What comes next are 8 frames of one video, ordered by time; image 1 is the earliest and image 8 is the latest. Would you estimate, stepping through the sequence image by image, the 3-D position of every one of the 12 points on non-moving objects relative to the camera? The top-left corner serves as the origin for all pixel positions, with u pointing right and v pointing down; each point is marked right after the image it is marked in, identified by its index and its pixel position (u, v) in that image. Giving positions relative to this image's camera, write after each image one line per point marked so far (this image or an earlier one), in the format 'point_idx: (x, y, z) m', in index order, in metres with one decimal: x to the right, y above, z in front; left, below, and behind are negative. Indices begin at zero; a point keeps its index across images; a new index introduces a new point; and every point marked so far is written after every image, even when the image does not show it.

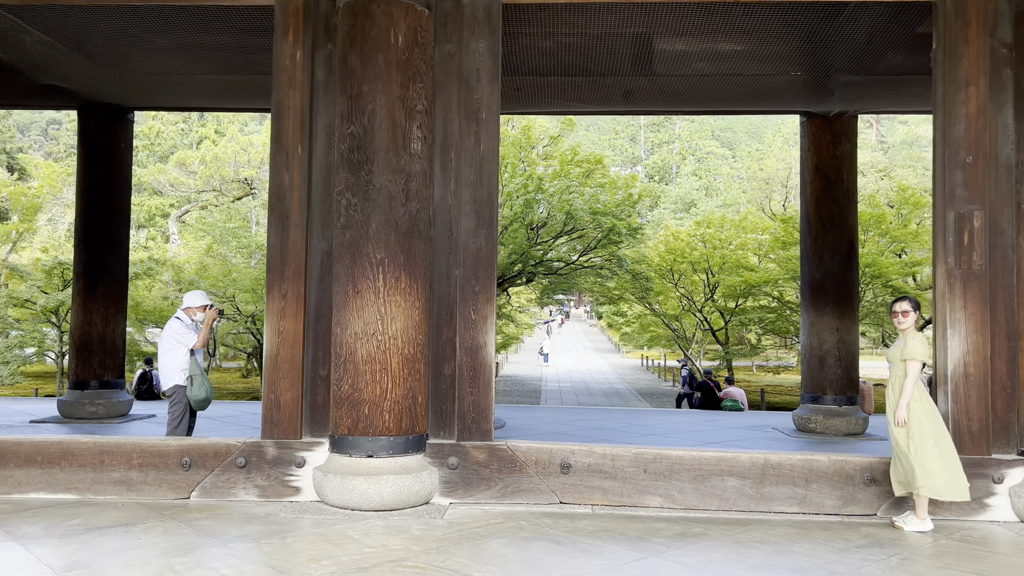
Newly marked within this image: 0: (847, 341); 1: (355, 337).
0: (+3.8, -0.6, +9.4) m
1: (-1.0, -0.3, +5.2) m
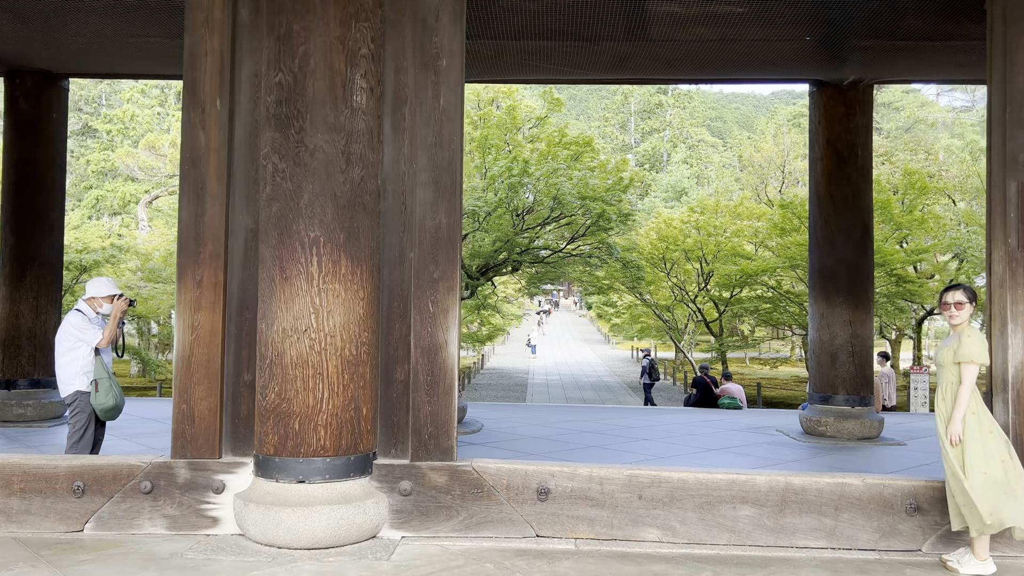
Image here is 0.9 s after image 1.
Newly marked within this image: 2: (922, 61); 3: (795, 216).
0: (+3.6, -0.5, +8.4) m
1: (-1.2, -0.2, +4.2) m
2: (+4.2, +2.3, +8.4) m
3: (+6.0, +1.6, +17.2) m
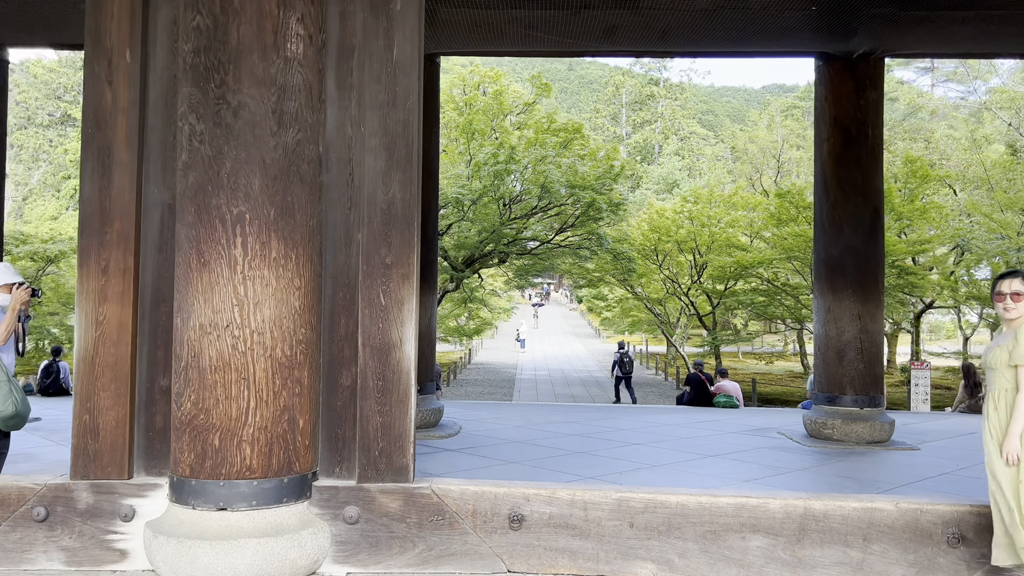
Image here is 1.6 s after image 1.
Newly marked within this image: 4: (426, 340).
0: (+3.4, -0.4, +7.8) m
1: (-1.3, -0.2, +3.5) m
2: (+4.0, +2.4, +7.7) m
3: (+5.7, +1.7, +16.6) m
4: (-0.8, -0.5, +8.0) m
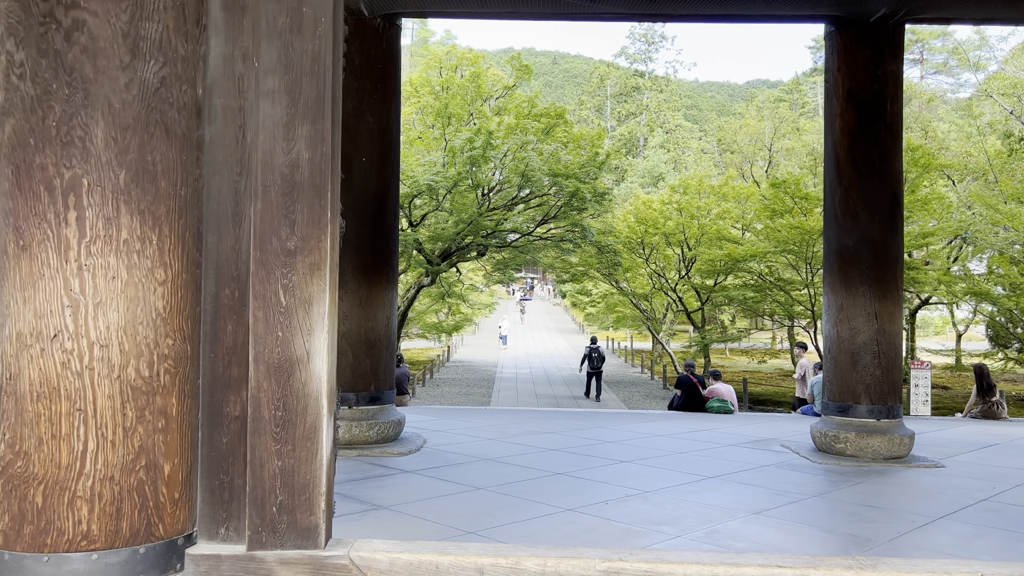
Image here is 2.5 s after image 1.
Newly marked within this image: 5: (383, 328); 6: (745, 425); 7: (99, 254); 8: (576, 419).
0: (+3.2, -0.4, +6.9) m
1: (-1.5, -0.2, +2.5) m
2: (+3.8, +2.4, +6.8) m
3: (+5.3, +1.8, +15.7) m
4: (-1.1, -0.5, +7.0) m
5: (-1.1, -0.3, +7.0) m
6: (+2.5, -1.5, +8.9) m
7: (-1.3, +0.1, +2.5) m
8: (+0.7, -1.5, +9.4) m
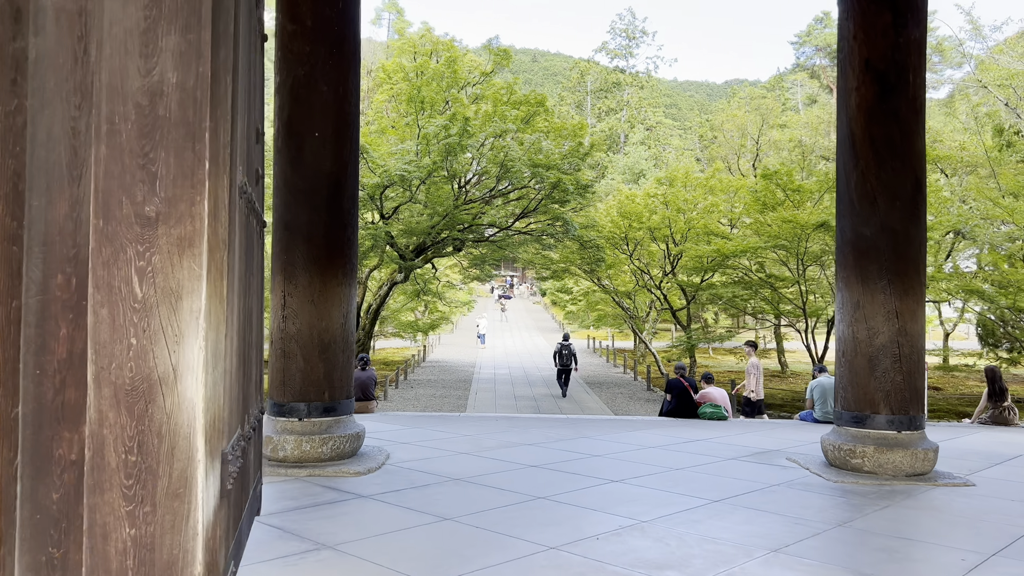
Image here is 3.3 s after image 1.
0: (+3.0, -0.3, +6.1) m
1: (-1.6, -0.1, +1.6) m
2: (+3.6, +2.5, +6.0) m
3: (+4.9, +1.9, +15.0) m
4: (-1.3, -0.4, +6.1) m
5: (-1.3, -0.3, +6.1) m
6: (+2.3, -1.5, +8.2) m
7: (-1.3, +0.1, +1.6) m
8: (+0.5, -1.5, +8.6) m
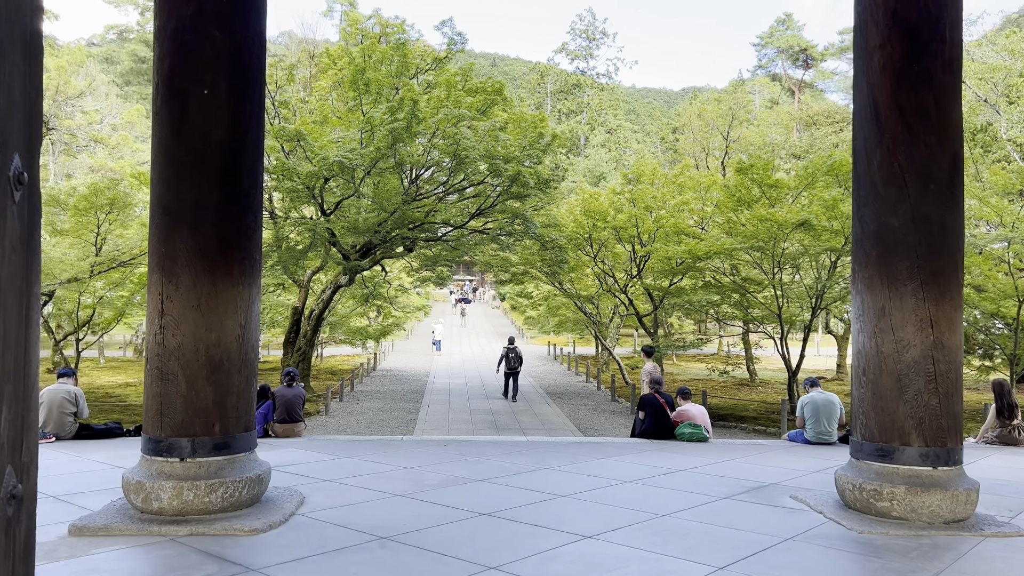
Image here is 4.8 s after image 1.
0: (+2.6, -0.4, +5.0) m
1: (-1.7, -0.1, +0.3) m
2: (+3.3, +2.4, +4.9) m
3: (+4.1, +1.8, +13.9) m
4: (-1.6, -0.4, +4.8) m
5: (-1.6, -0.3, +4.7) m
6: (+1.9, -1.5, +7.0) m
7: (-1.4, +0.2, +0.3) m
8: (0.0, -1.5, +7.3) m
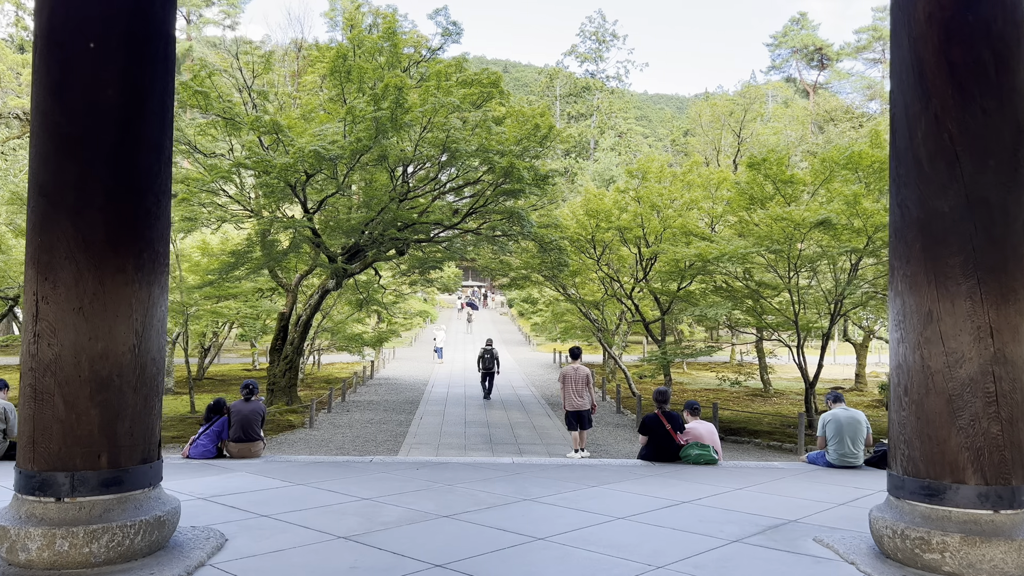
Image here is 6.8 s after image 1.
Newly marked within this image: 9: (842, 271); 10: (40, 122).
0: (+2.4, -0.4, +4.0) m
1: (-1.9, -0.1, -0.6) m
2: (+3.1, +2.4, +4.0) m
3: (+4.0, +1.7, +13.0) m
4: (-1.8, -0.4, +3.9) m
5: (-1.8, -0.3, +3.9) m
6: (+1.7, -1.5, +6.0) m
7: (-1.7, +0.2, -0.6) m
8: (-0.1, -1.5, +6.4) m
9: (+5.4, +0.3, +13.3) m
10: (-2.2, +0.8, +3.8) m
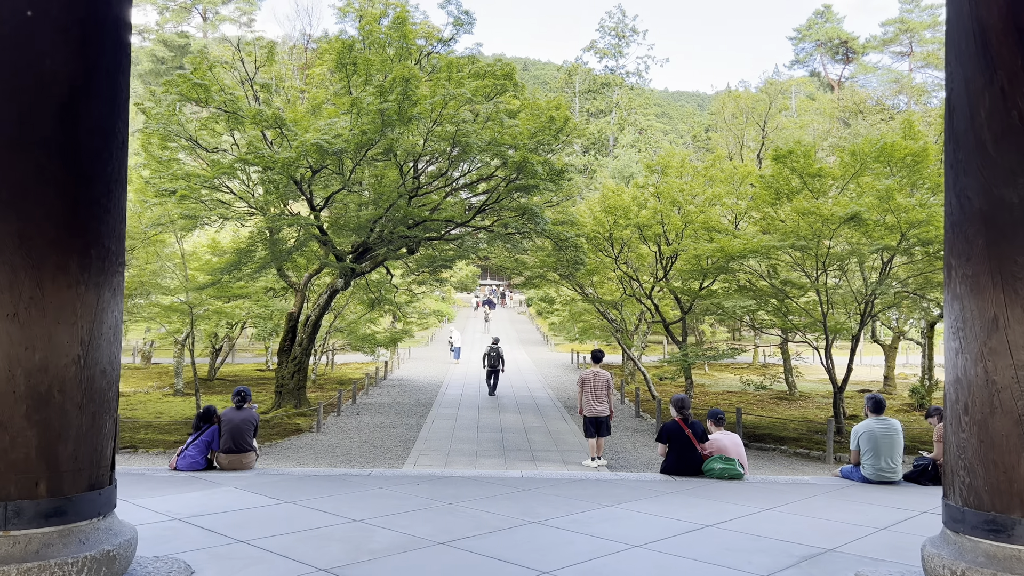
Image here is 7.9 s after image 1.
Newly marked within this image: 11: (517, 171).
0: (+2.4, -0.4, +3.4) m
1: (-2.0, -0.1, -1.1) m
2: (+3.1, +2.4, +3.4) m
3: (+4.2, +1.7, +12.4) m
4: (-1.8, -0.4, +3.4) m
5: (-1.8, -0.3, +3.4) m
6: (+1.7, -1.5, +5.5) m
7: (-1.8, +0.2, -1.1) m
8: (-0.1, -1.5, +5.9) m
9: (+5.6, +0.3, +12.7) m
10: (-2.2, +0.8, +3.4) m
11: (+0.1, +1.7, +12.7) m
